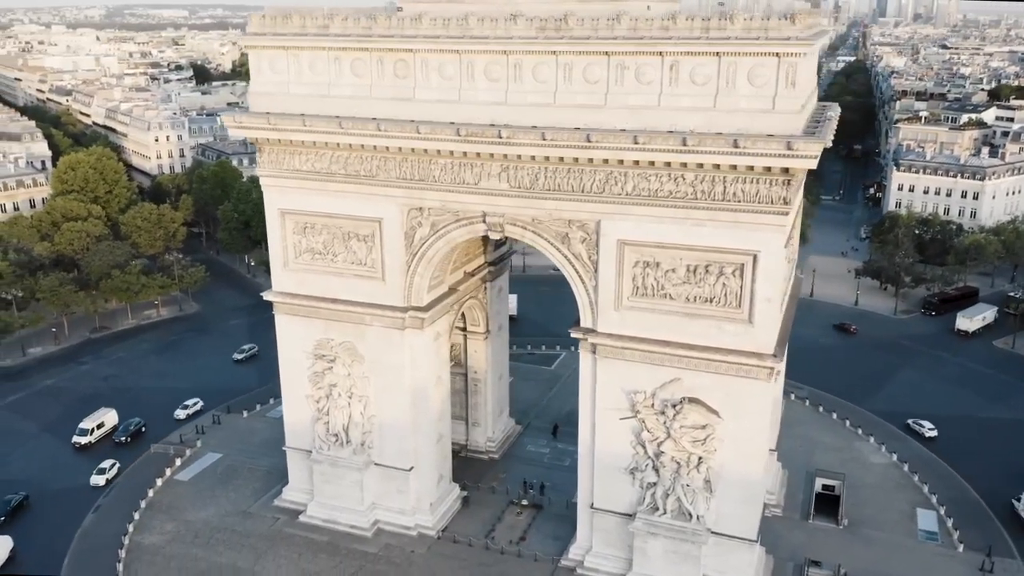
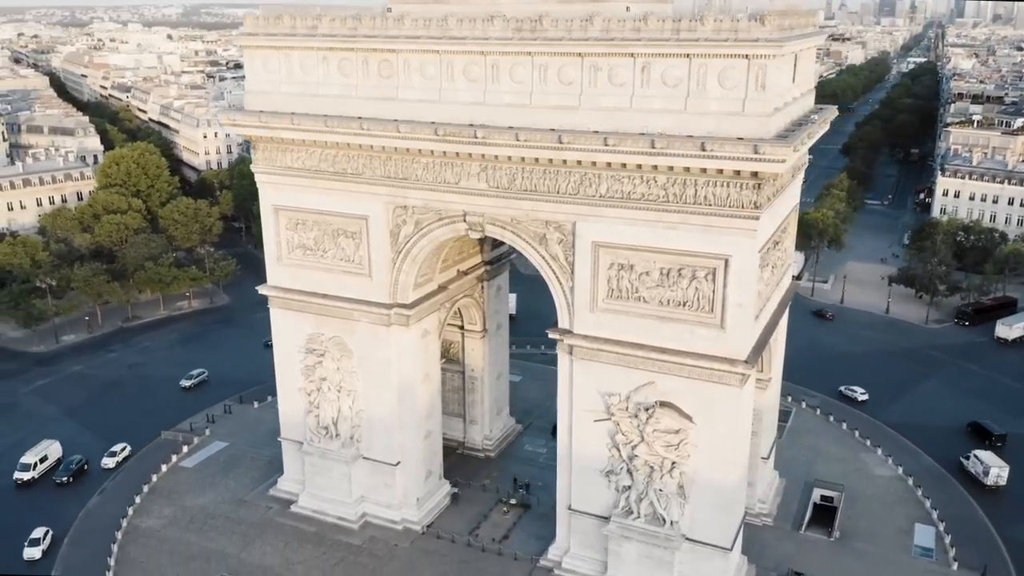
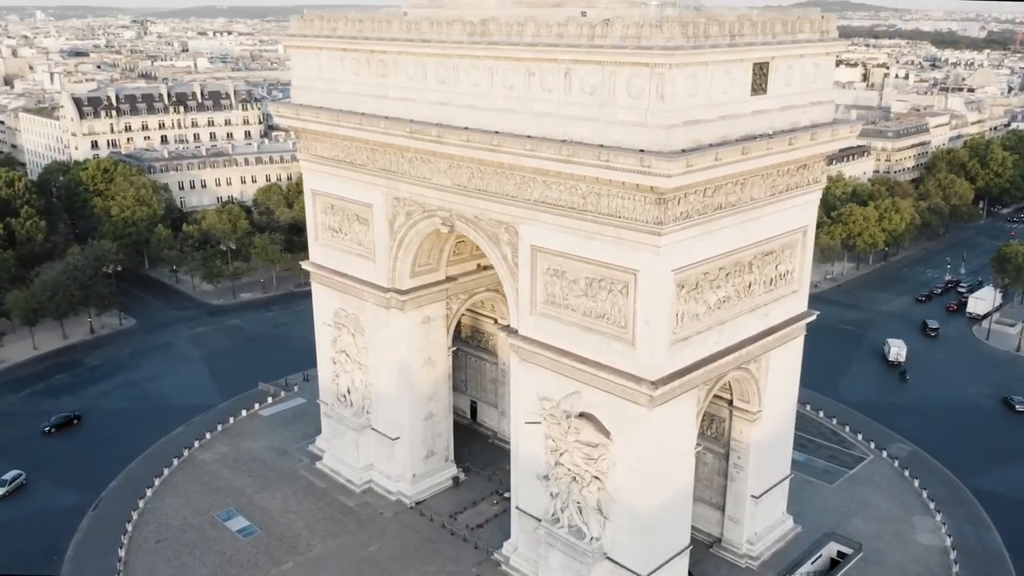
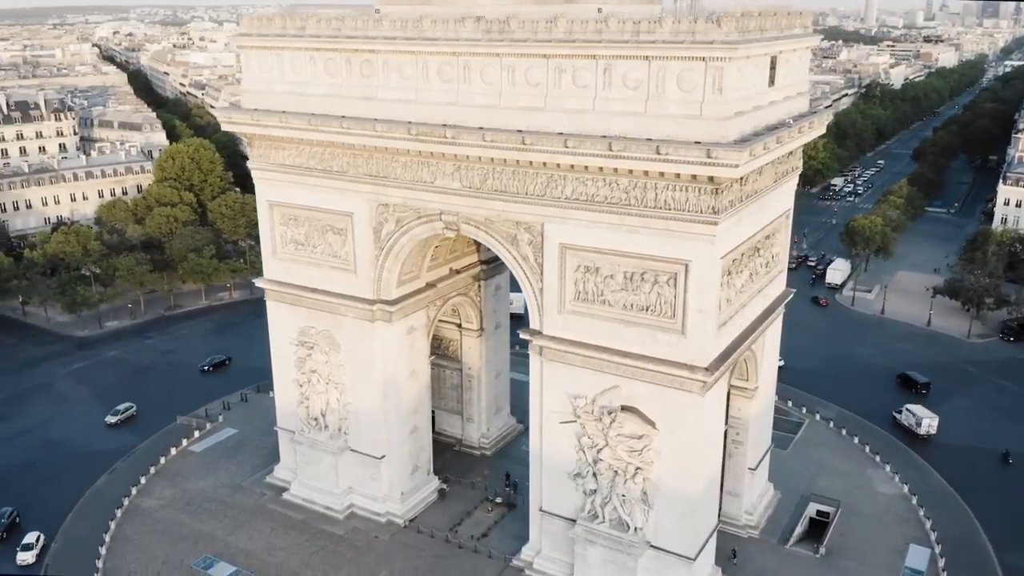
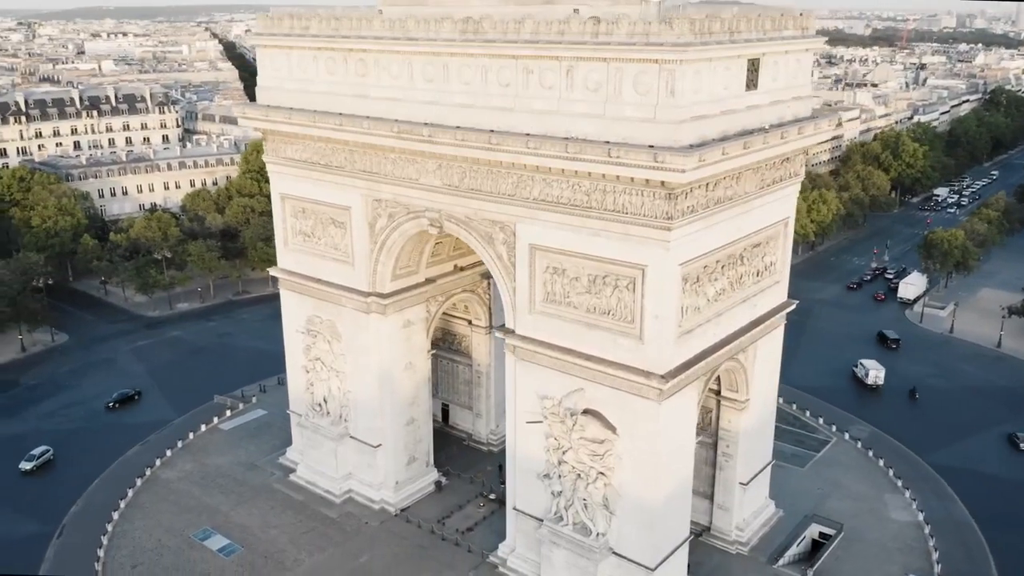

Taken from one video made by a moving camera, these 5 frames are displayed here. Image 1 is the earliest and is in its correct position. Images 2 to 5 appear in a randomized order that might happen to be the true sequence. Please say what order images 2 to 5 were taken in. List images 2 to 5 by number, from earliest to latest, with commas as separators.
2, 4, 5, 3
